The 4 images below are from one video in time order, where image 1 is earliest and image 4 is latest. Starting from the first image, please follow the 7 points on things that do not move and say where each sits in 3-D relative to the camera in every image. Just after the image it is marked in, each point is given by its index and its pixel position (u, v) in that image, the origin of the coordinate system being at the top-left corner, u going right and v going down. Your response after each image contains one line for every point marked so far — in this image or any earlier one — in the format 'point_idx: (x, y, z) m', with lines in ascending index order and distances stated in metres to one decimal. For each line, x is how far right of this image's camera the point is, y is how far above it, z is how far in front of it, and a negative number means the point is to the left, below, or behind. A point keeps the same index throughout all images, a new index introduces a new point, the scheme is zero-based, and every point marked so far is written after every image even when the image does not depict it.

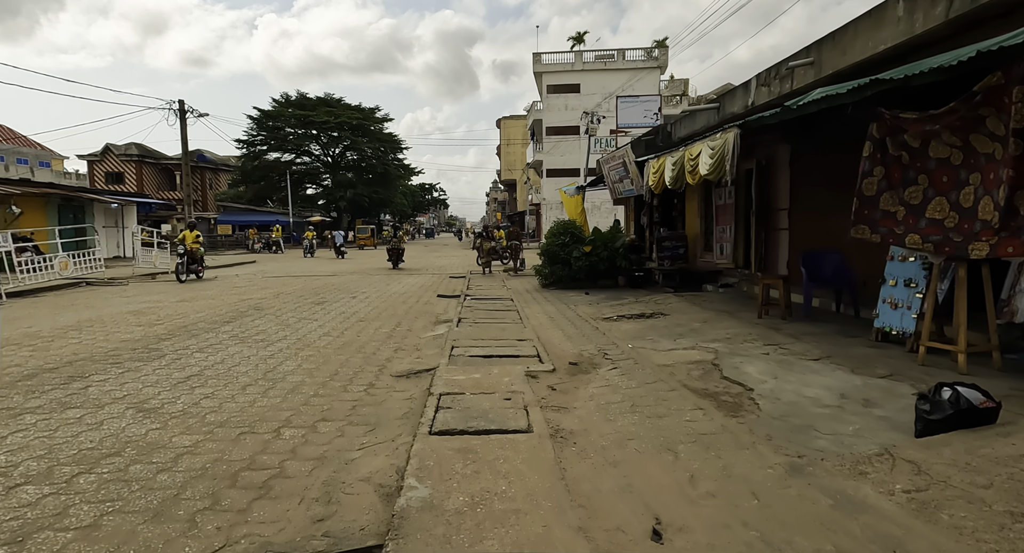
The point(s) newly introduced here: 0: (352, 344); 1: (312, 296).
0: (-1.9, -0.8, +7.0) m
1: (-4.0, -0.4, +11.7) m
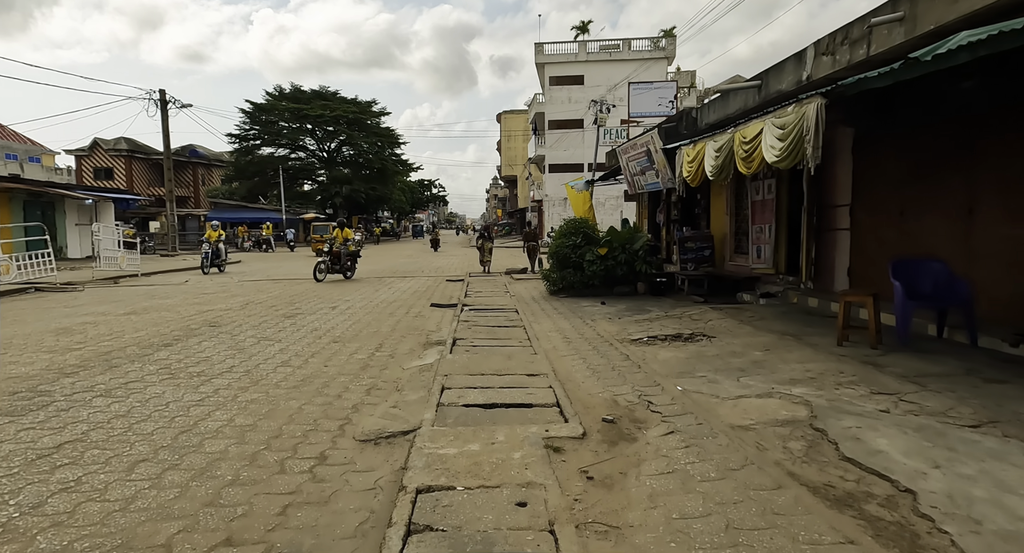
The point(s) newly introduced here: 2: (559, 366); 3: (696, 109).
0: (-1.8, -1.0, +5.4) m
1: (-3.9, -0.5, +10.1) m
2: (+0.5, -0.9, +5.7) m
3: (+3.7, +3.4, +11.7) m
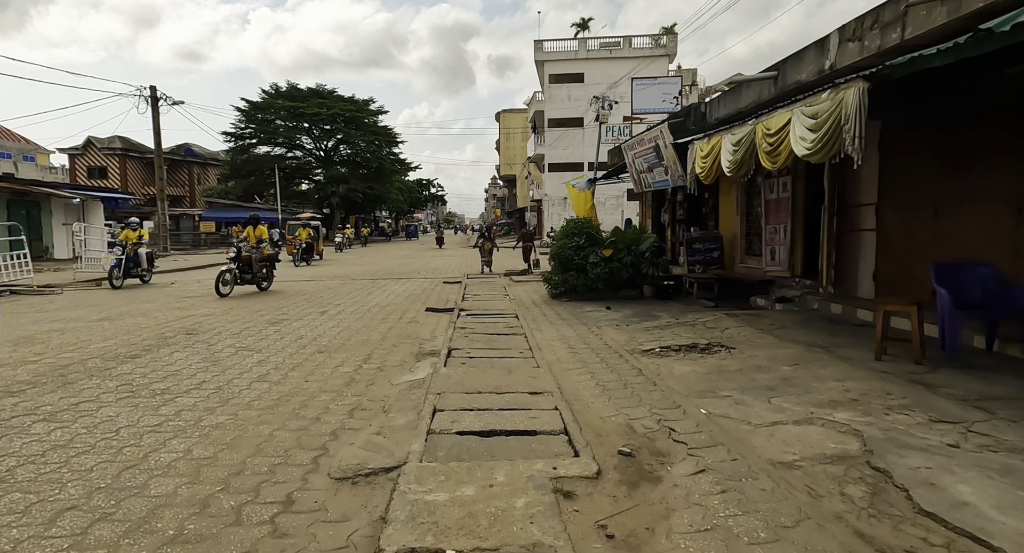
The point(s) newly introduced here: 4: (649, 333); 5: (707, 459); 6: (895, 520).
0: (-1.8, -1.0, +4.8) m
1: (-3.9, -0.6, +9.5) m
2: (+0.5, -0.9, +5.2) m
3: (+3.7, +3.3, +11.1) m
4: (+1.7, -0.7, +7.2) m
5: (+1.1, -1.0, +3.3) m
6: (+1.6, -1.0, +2.5) m
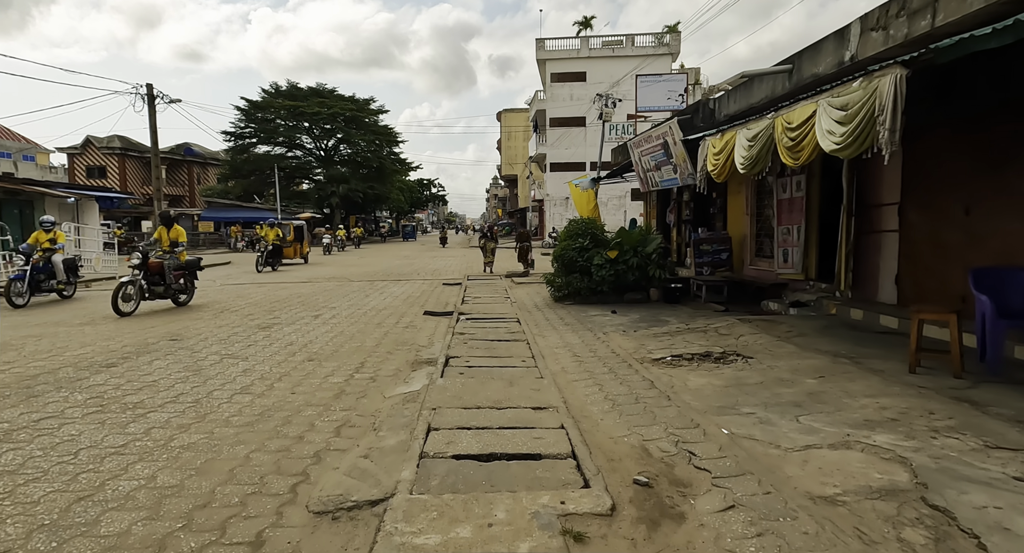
0: (-1.8, -1.1, +4.5) m
1: (-3.9, -0.6, +9.1) m
2: (+0.5, -1.0, +4.8) m
3: (+3.7, +3.3, +10.7) m
4: (+1.7, -0.7, +6.8) m
5: (+1.1, -1.1, +2.9) m
6: (+1.6, -1.1, +2.1) m
